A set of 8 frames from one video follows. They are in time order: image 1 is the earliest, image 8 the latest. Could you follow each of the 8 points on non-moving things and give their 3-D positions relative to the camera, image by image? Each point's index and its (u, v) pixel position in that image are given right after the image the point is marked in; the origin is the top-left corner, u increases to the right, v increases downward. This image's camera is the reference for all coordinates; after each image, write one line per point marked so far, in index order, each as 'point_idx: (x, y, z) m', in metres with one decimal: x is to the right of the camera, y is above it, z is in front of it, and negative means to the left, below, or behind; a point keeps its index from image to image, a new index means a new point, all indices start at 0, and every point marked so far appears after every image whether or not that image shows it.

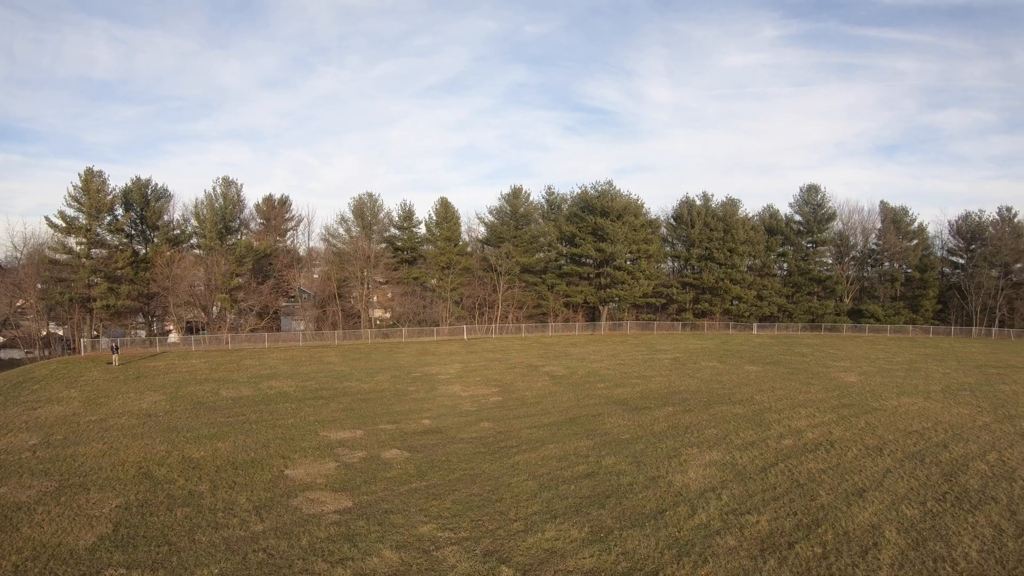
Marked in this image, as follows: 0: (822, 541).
0: (+4.7, -3.5, +7.7) m
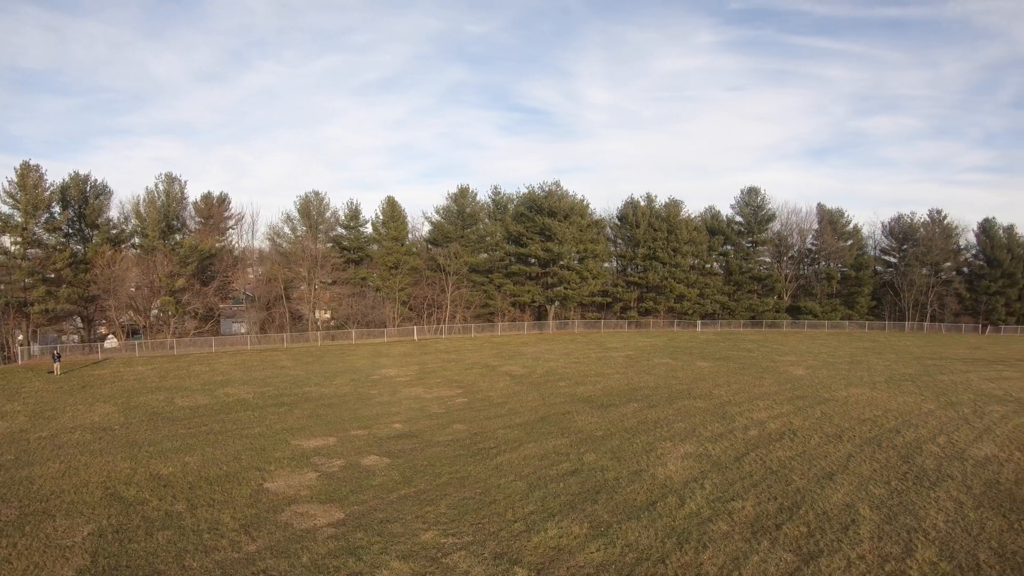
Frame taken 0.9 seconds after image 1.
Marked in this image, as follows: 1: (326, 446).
0: (+4.5, -3.4, +8.0) m
1: (-3.2, -2.8, +9.0) m
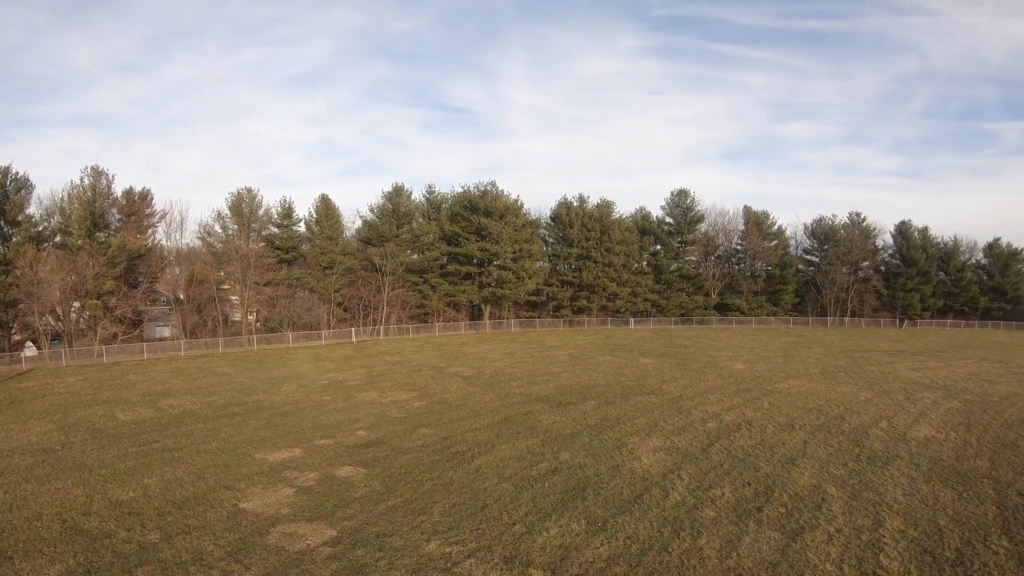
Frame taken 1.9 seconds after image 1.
0: (+4.3, -3.4, +8.4) m
1: (-3.6, -2.8, +8.4) m
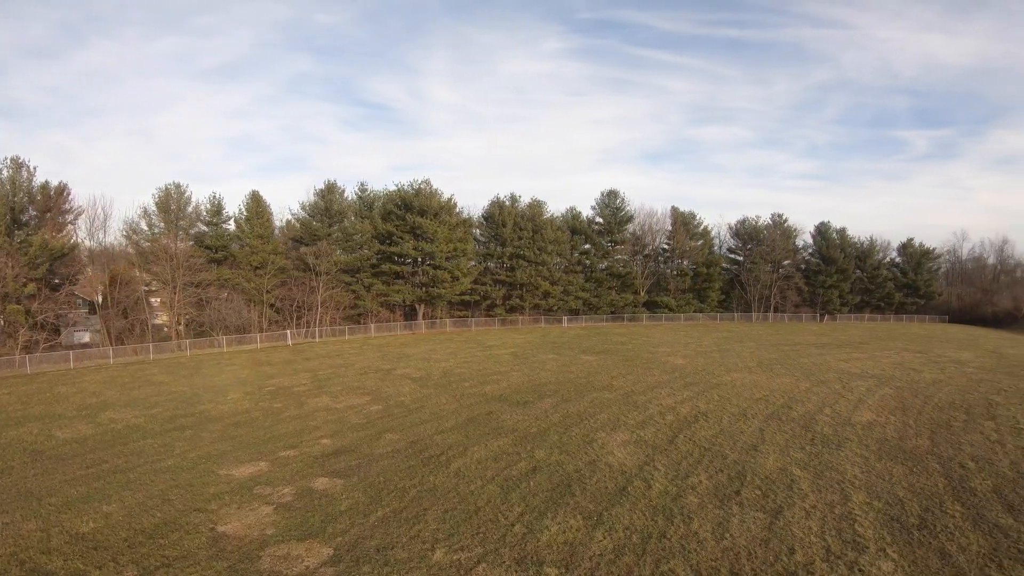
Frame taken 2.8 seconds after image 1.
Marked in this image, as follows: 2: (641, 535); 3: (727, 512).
0: (+4.0, -3.3, +8.7) m
1: (-3.8, -2.8, +7.8) m
2: (+1.6, -3.0, +6.1) m
3: (+3.0, -3.2, +7.3) m
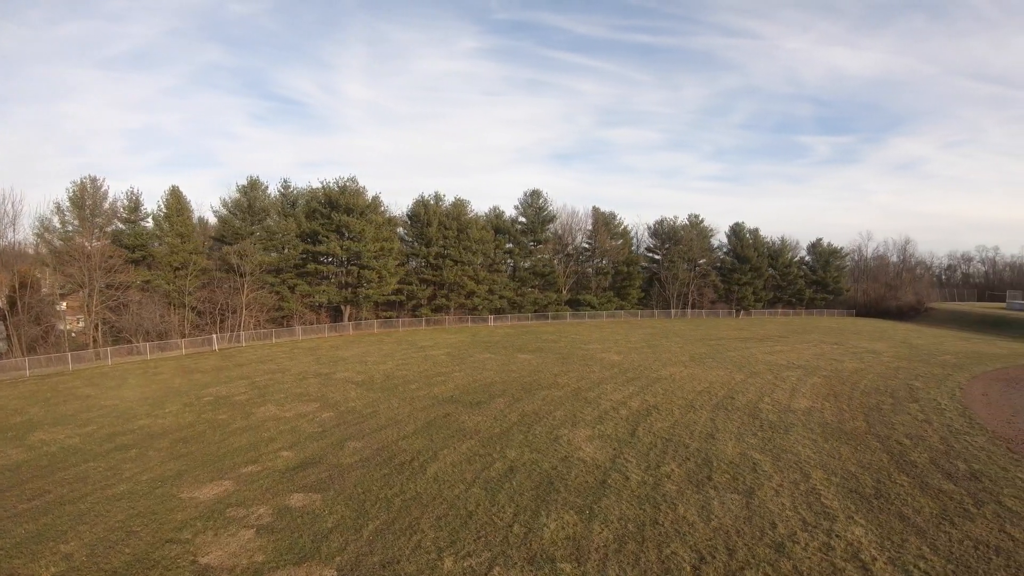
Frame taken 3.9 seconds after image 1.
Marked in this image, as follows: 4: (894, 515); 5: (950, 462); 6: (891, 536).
0: (+3.6, -3.3, +9.1) m
1: (-4.0, -2.9, +7.2) m
2: (+1.6, -3.0, +6.2) m
3: (+2.9, -3.2, +7.6) m
4: (+4.8, -2.8, +6.3) m
5: (+7.5, -3.0, +8.8) m
6: (+4.2, -2.7, +5.6) m
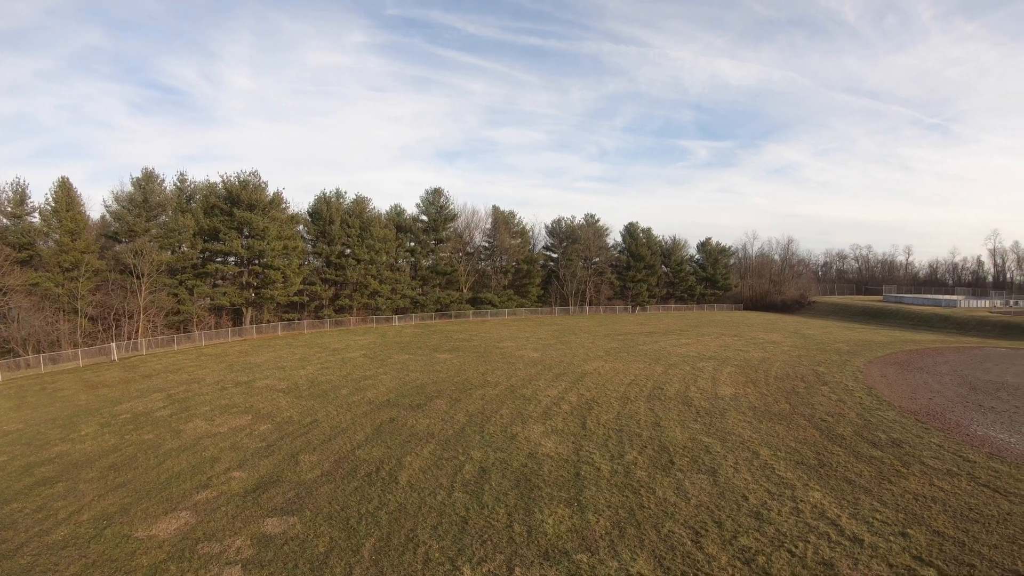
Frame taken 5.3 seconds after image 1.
0: (+3.1, -3.2, +9.8) m
1: (-4.1, -2.9, +6.8) m
2: (+1.5, -3.0, +6.7) m
3: (+2.6, -3.1, +8.2) m
4: (+4.7, -2.7, +7.3) m
5: (+7.0, -2.9, +10.1) m
6: (+4.3, -2.7, +6.5) m
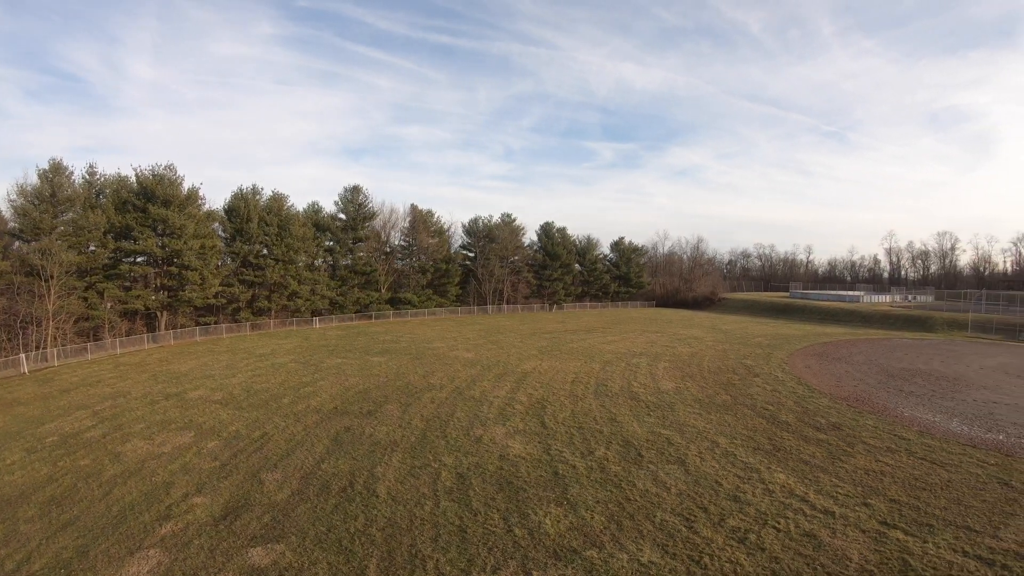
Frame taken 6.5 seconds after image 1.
0: (+2.7, -3.2, +10.4) m
1: (-4.2, -2.9, +6.6) m
2: (+1.4, -3.0, +7.1) m
3: (+2.3, -3.2, +8.8) m
4: (+4.5, -2.7, +8.0) m
5: (+6.5, -2.9, +11.1) m
6: (+4.2, -2.7, +7.3) m
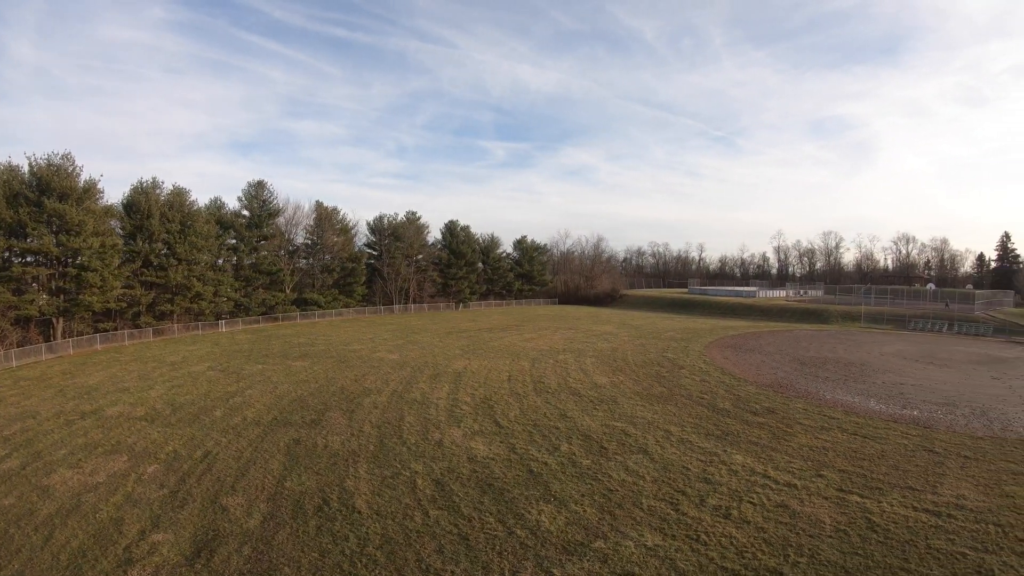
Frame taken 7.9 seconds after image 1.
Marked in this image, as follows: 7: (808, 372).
0: (+2.0, -3.2, +11.0) m
1: (-4.3, -3.0, +6.3) m
2: (+1.2, -3.0, +7.6) m
3: (+1.9, -3.1, +9.3) m
4: (+4.1, -2.7, +8.8) m
5: (+5.7, -2.8, +12.1) m
6: (+3.9, -2.6, +8.0) m
7: (+10.5, -2.9, +17.9) m
